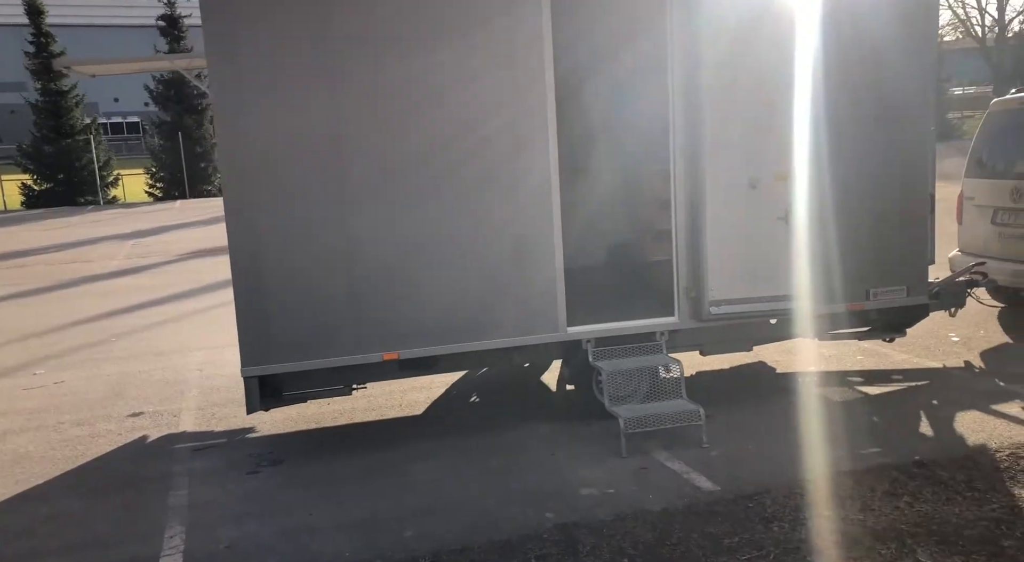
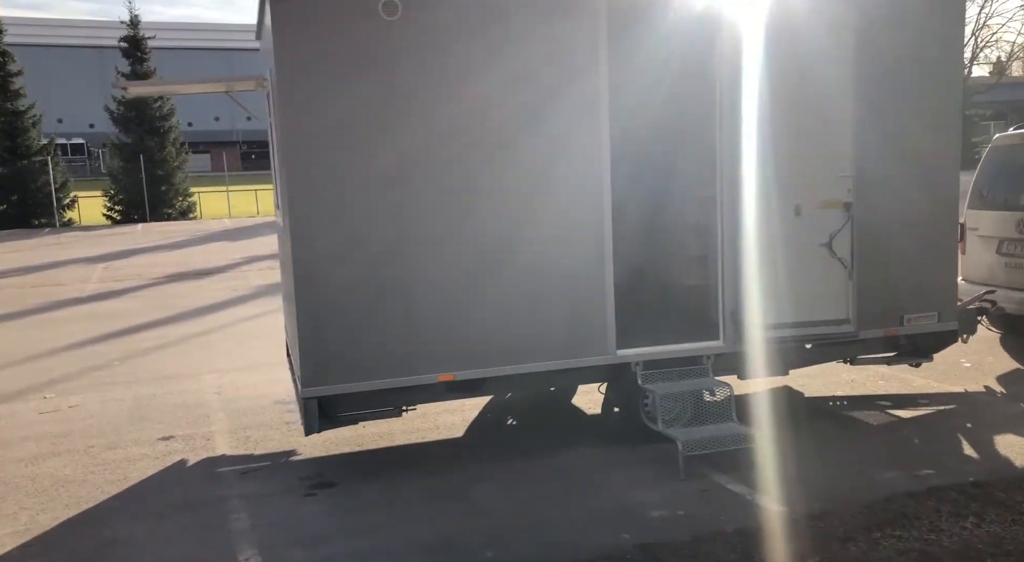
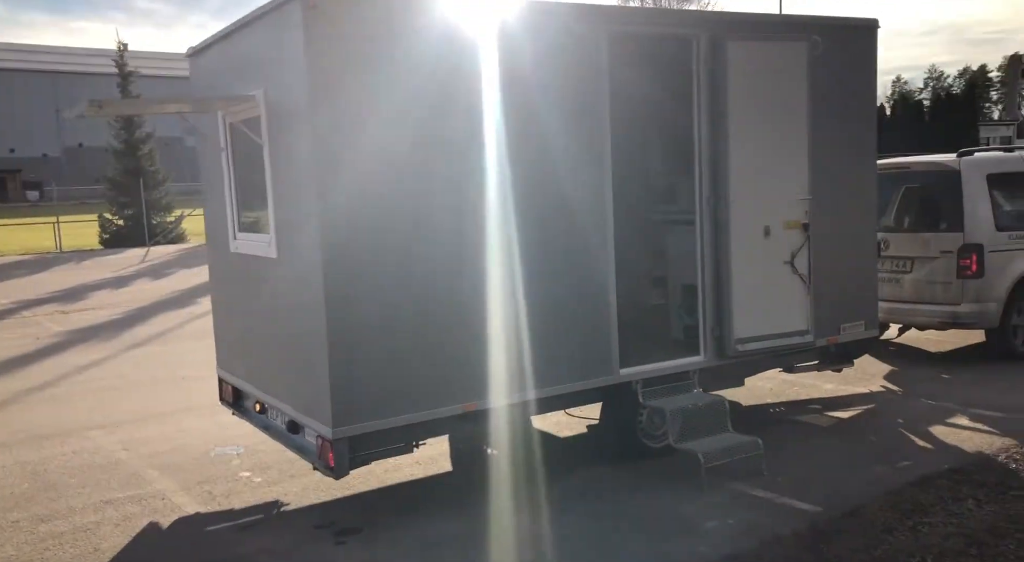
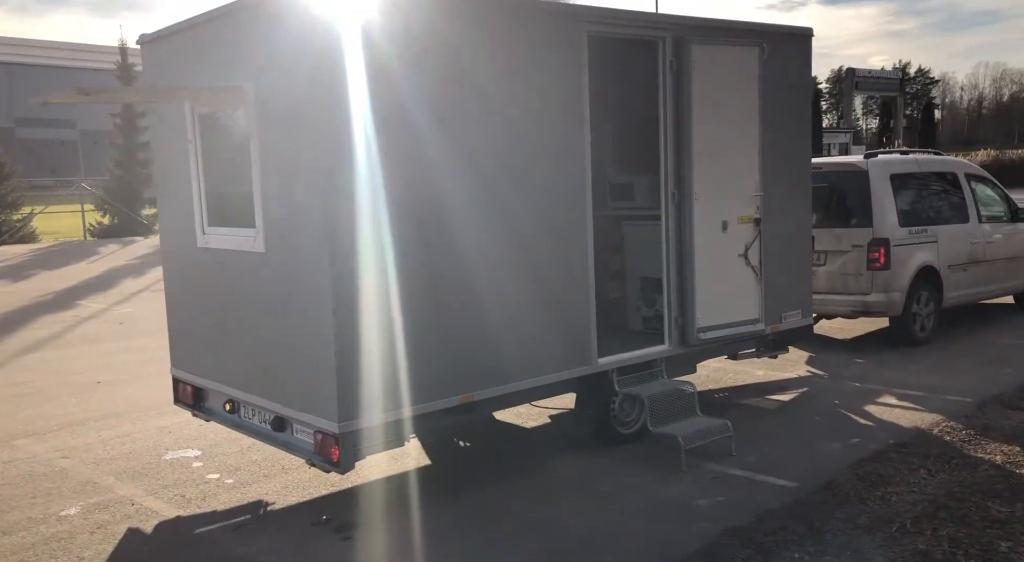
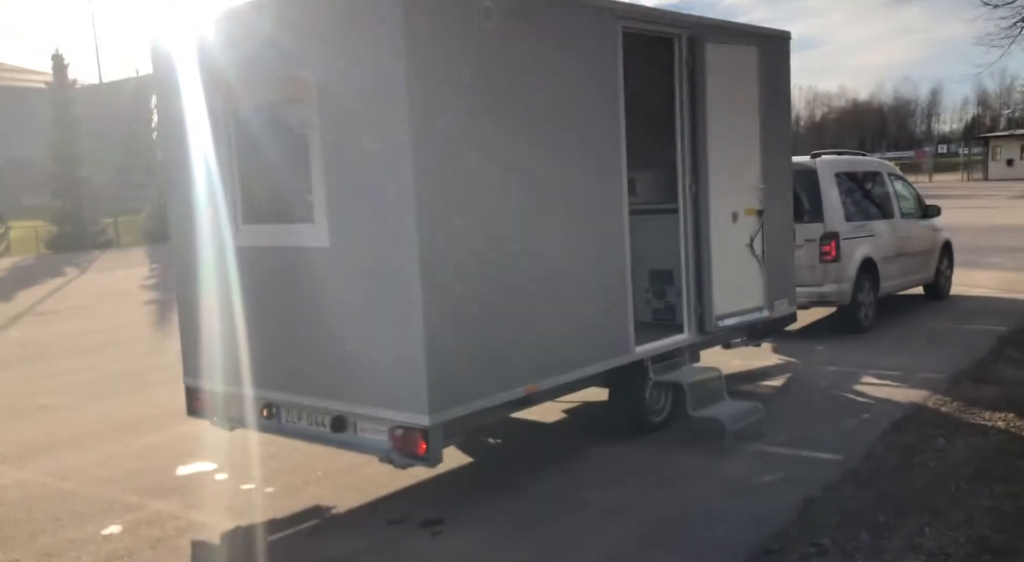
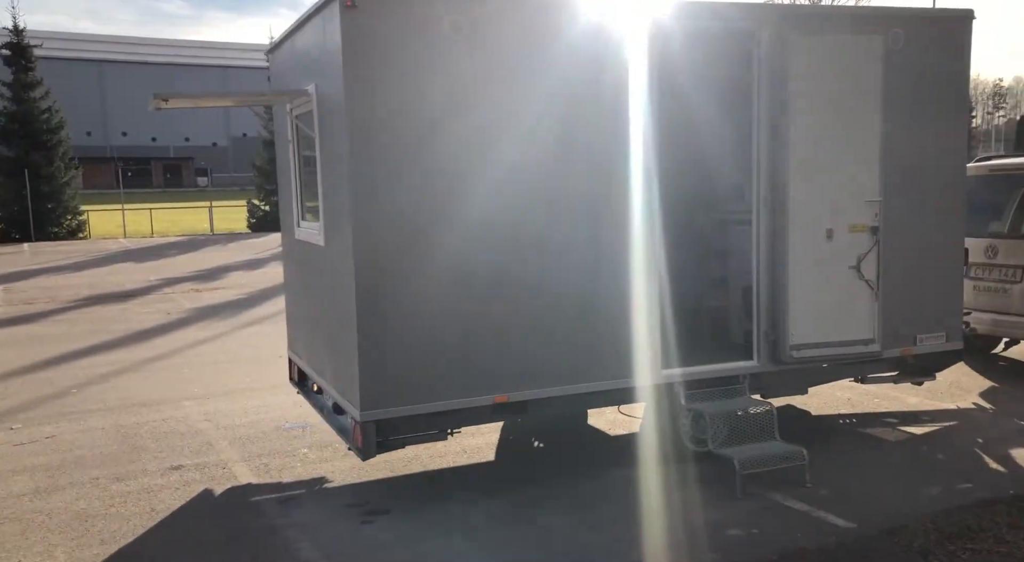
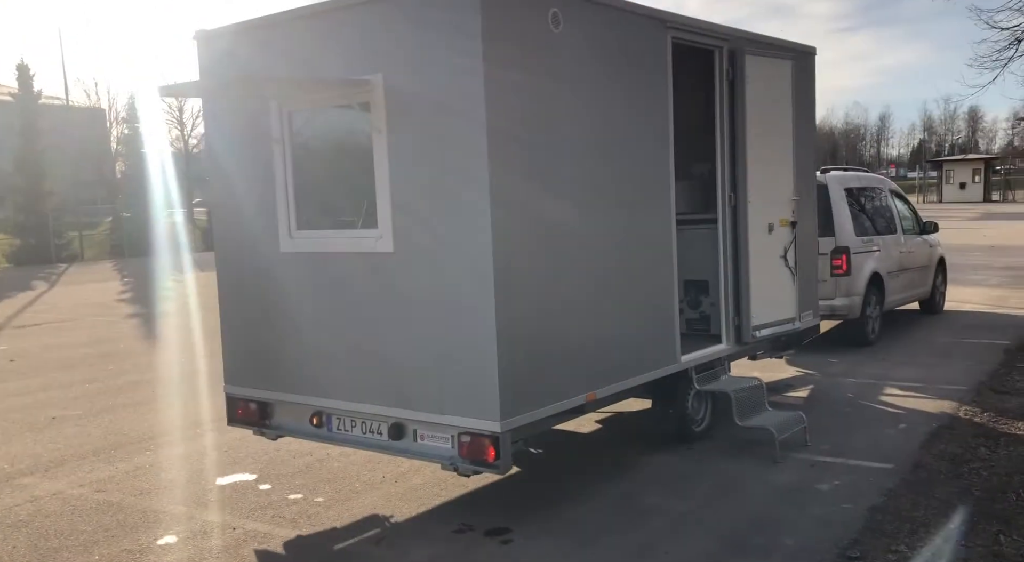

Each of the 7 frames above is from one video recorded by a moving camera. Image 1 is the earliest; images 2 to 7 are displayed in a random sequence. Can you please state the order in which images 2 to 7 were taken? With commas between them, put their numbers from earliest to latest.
2, 6, 3, 4, 5, 7
